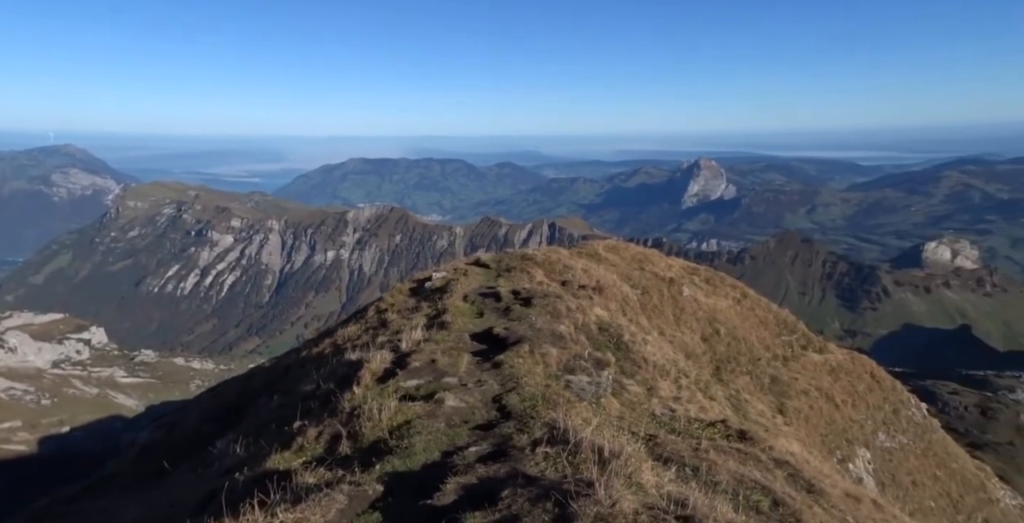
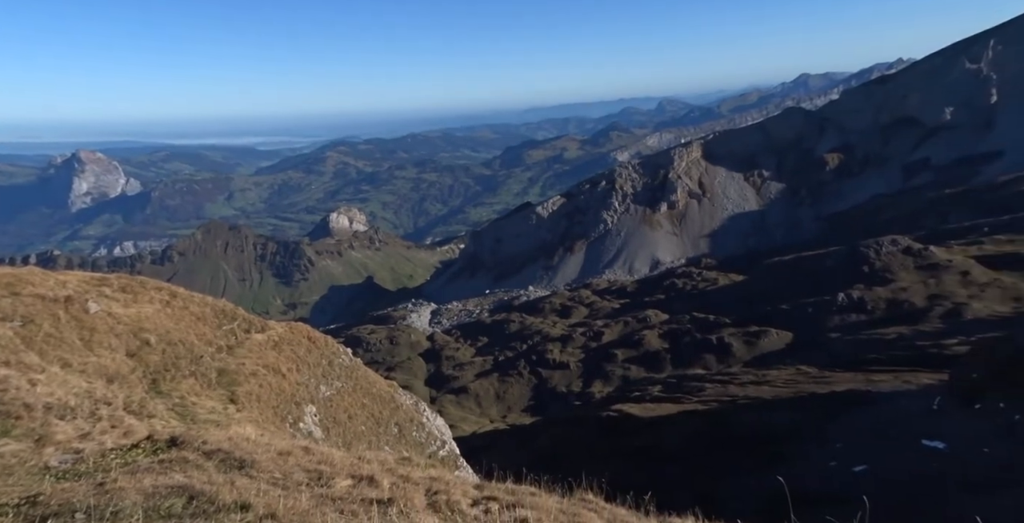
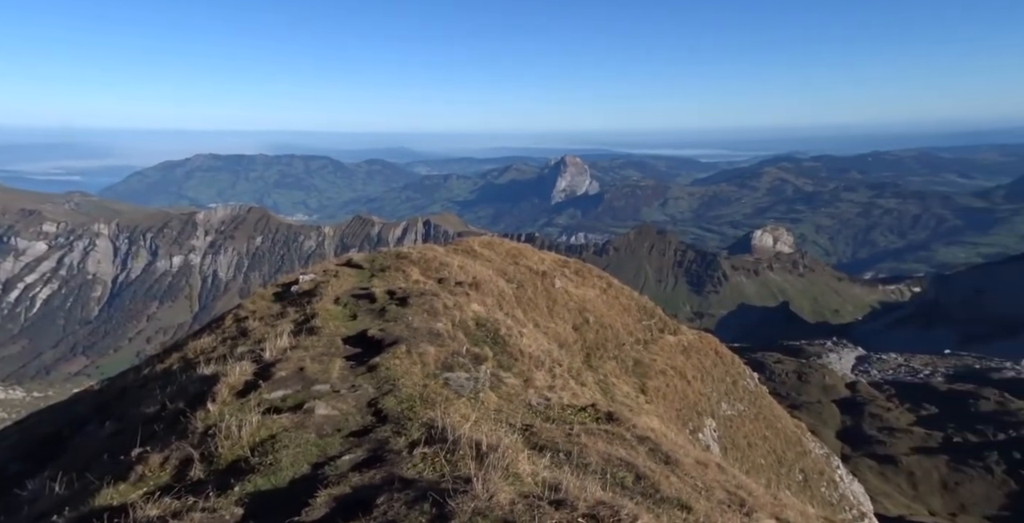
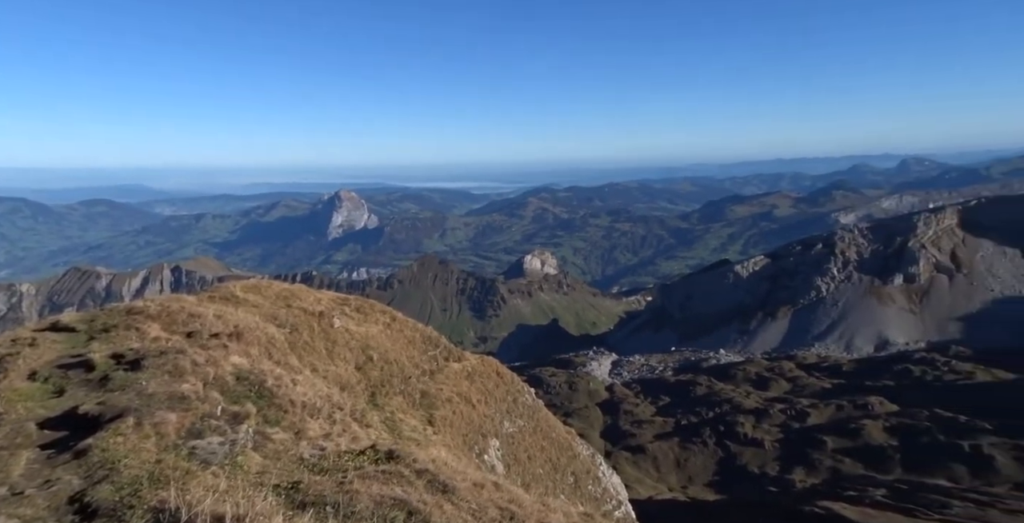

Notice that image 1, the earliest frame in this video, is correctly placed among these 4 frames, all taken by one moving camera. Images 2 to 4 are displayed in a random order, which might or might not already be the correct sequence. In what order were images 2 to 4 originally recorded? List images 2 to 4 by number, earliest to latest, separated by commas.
3, 4, 2
